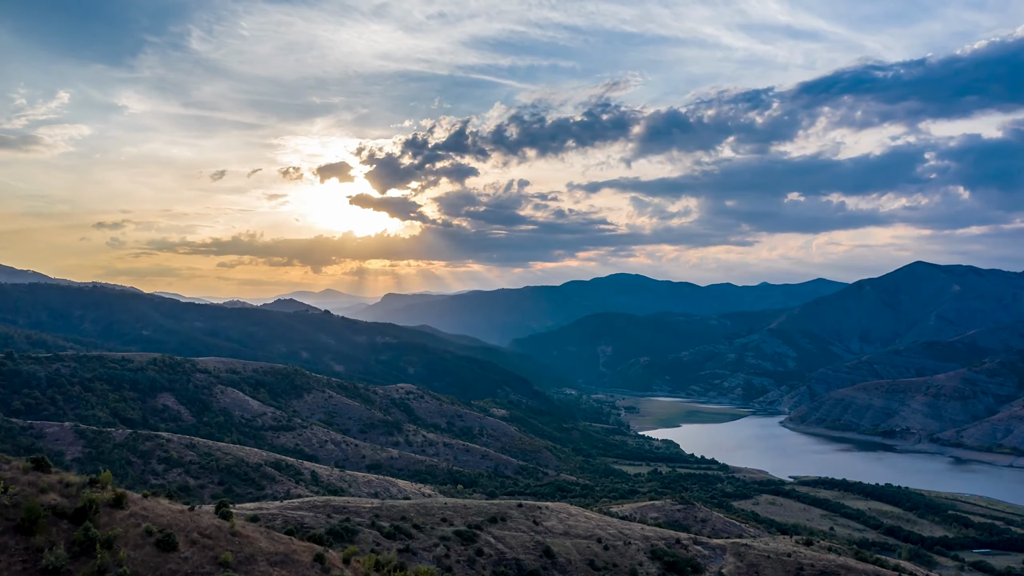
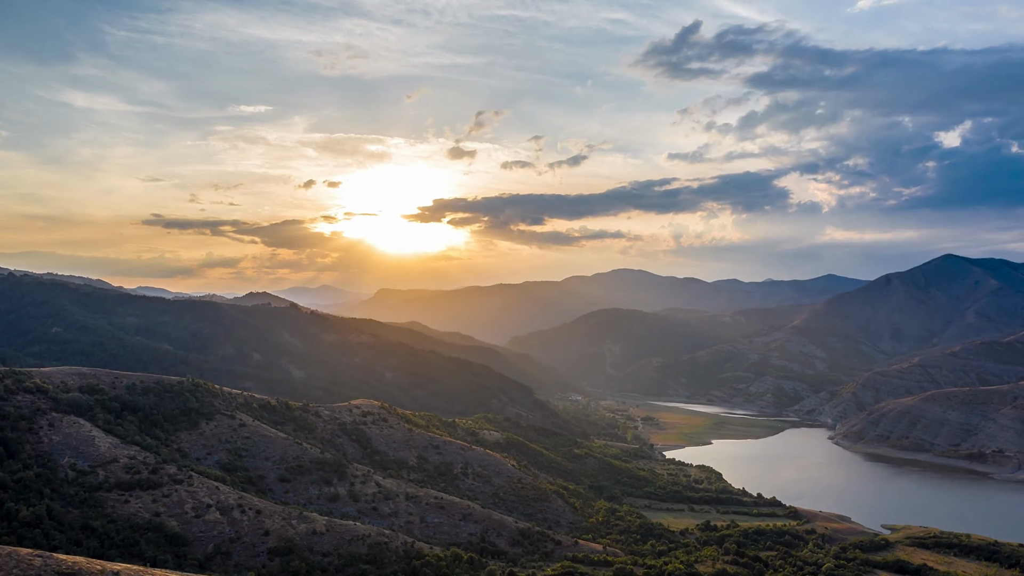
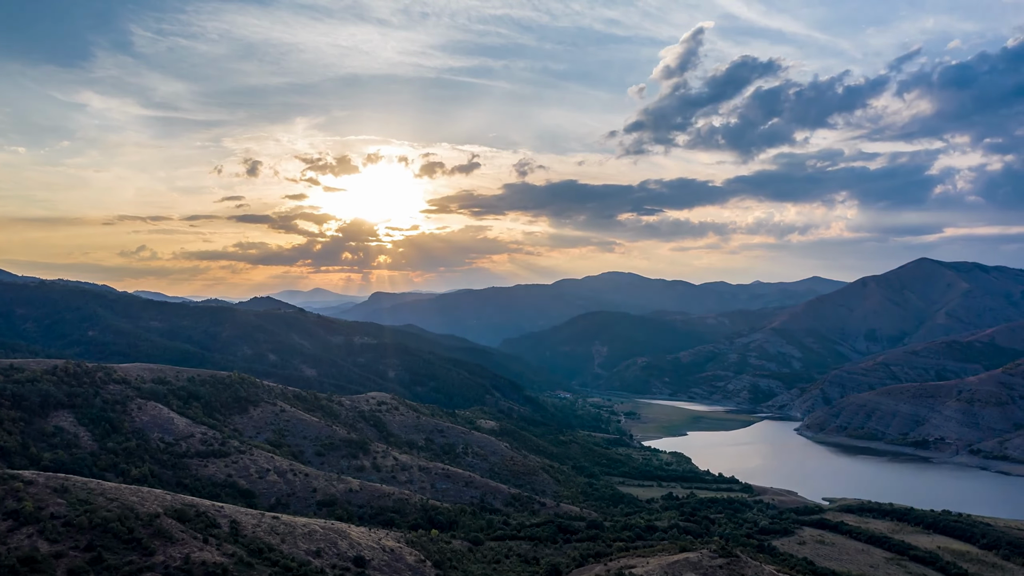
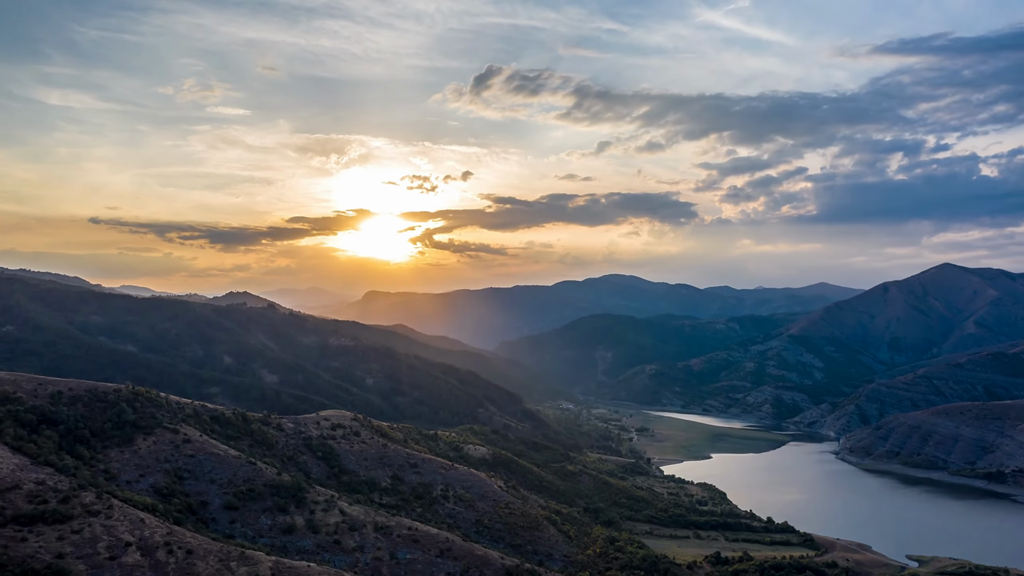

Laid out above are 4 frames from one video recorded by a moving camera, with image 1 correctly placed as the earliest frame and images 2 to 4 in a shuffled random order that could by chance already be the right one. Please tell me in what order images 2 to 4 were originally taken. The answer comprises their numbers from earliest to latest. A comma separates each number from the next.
3, 2, 4
